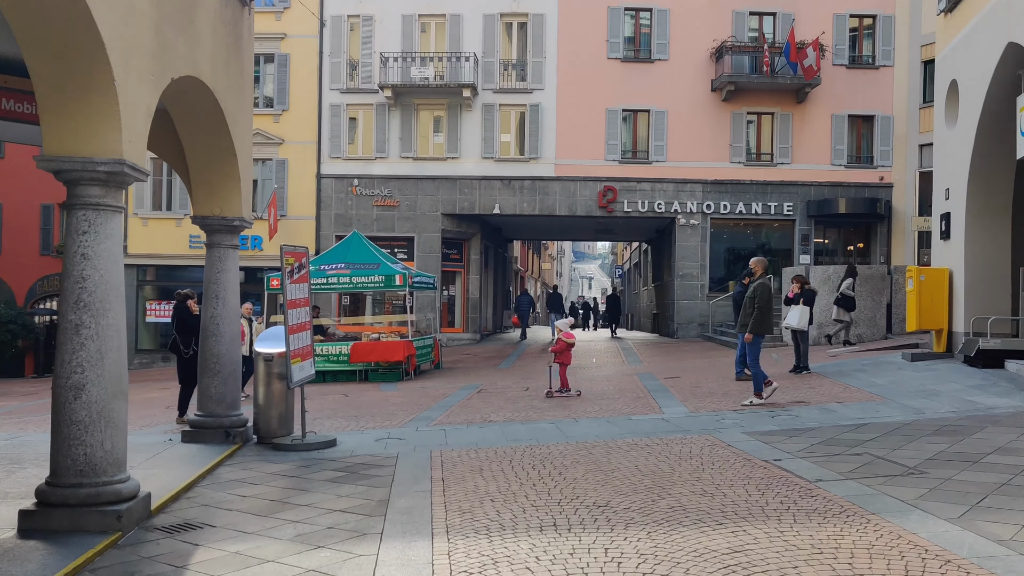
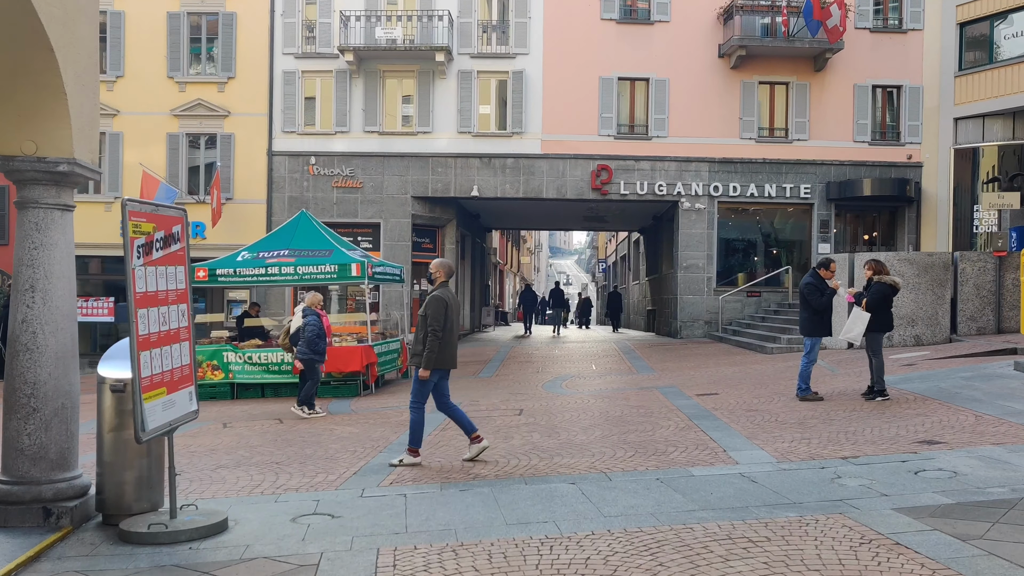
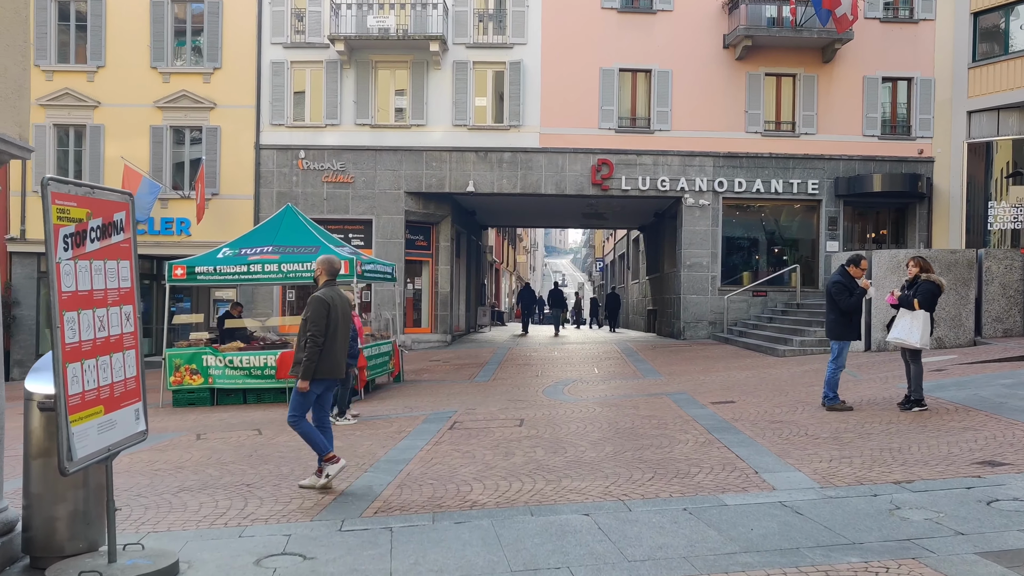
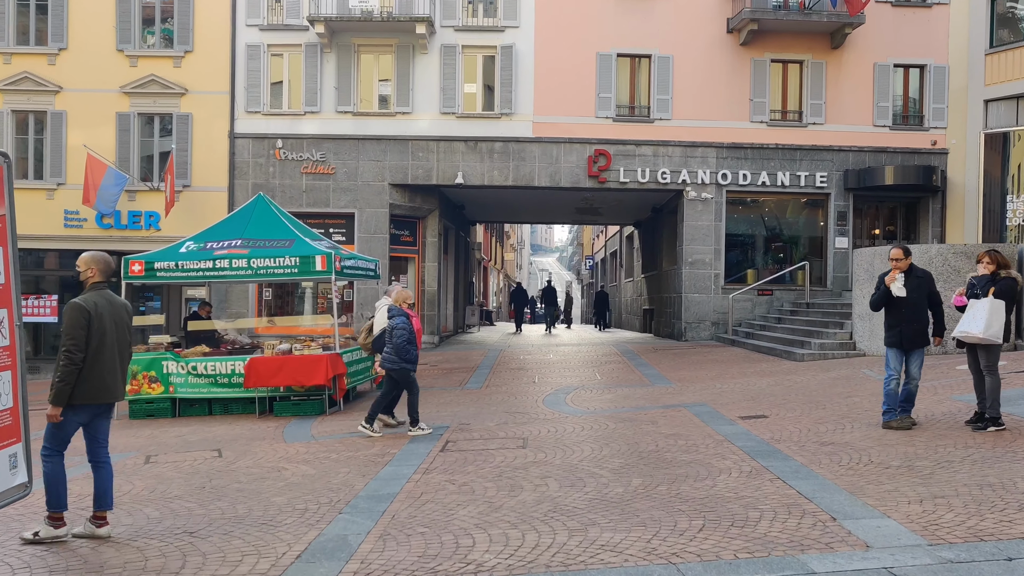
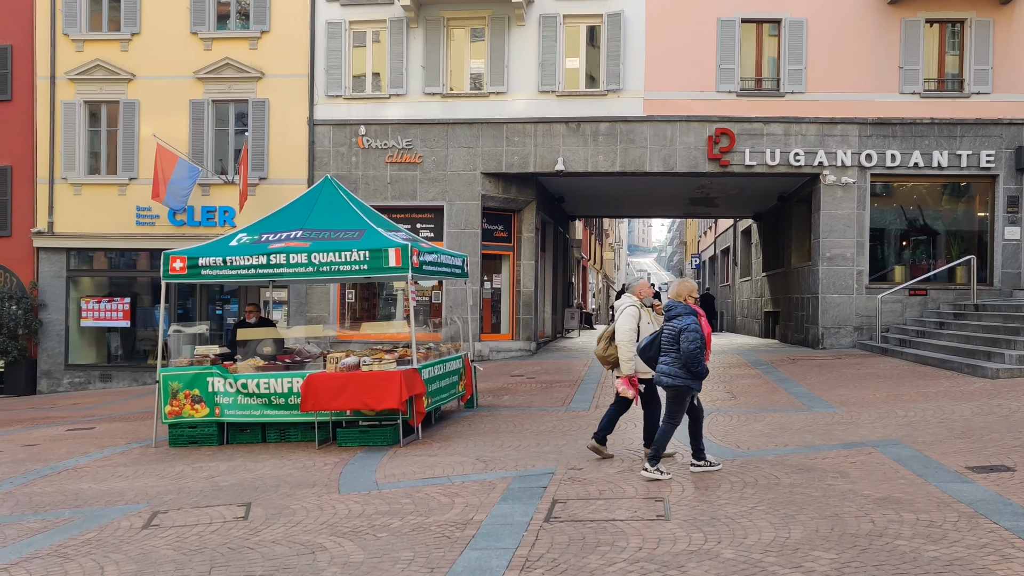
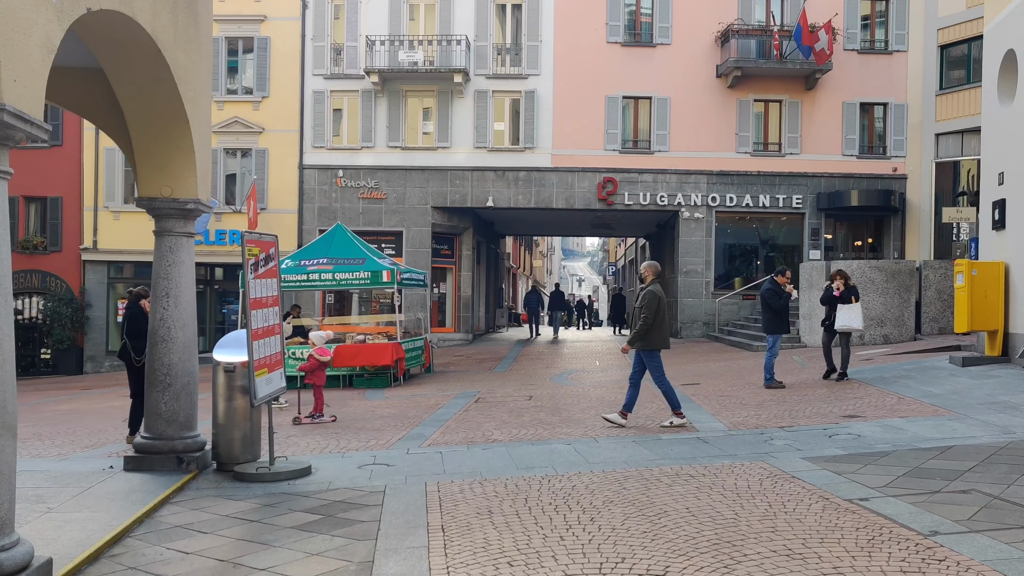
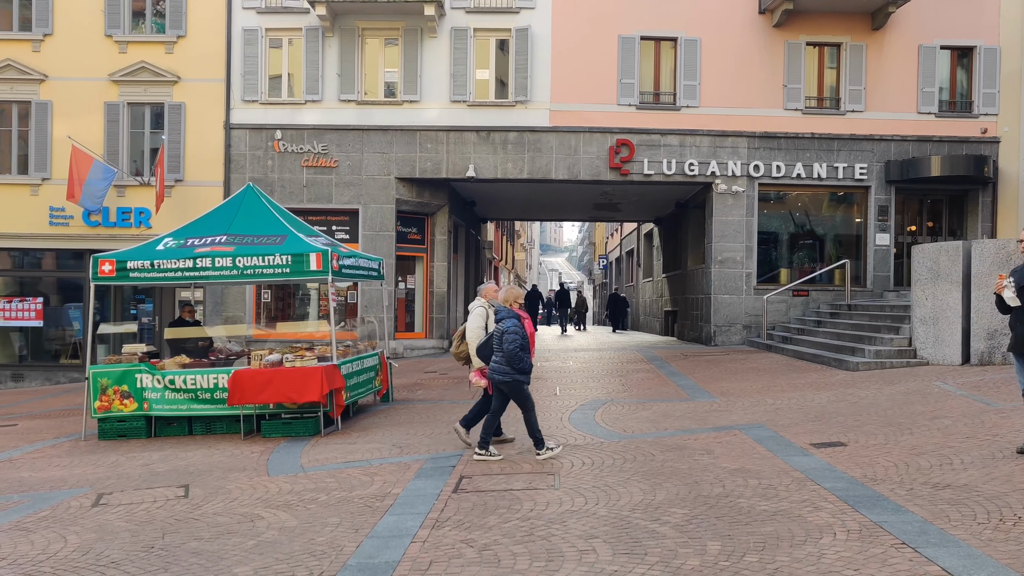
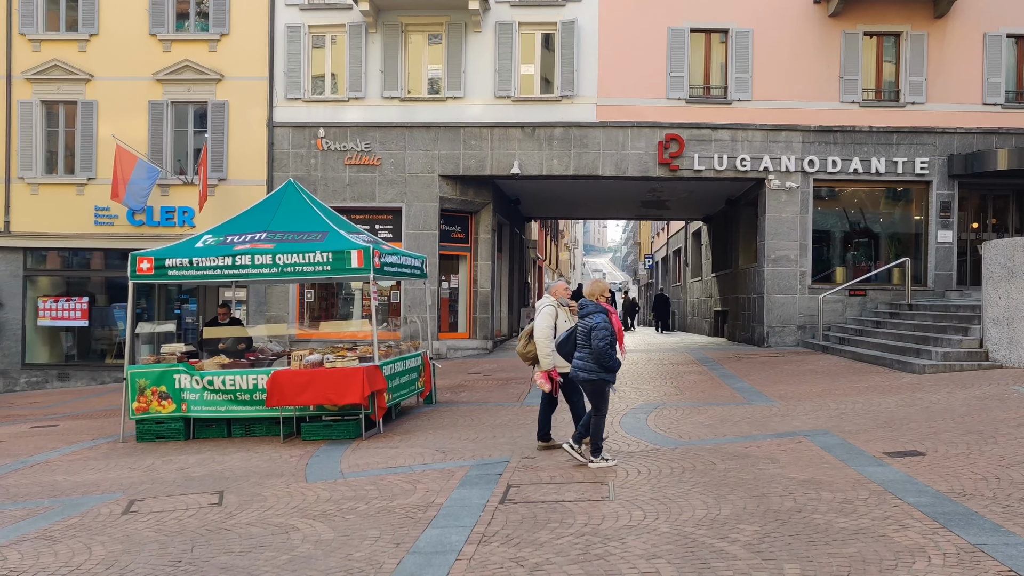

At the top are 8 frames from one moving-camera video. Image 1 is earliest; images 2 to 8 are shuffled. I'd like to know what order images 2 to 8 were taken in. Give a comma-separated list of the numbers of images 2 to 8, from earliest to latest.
6, 2, 3, 4, 7, 8, 5
